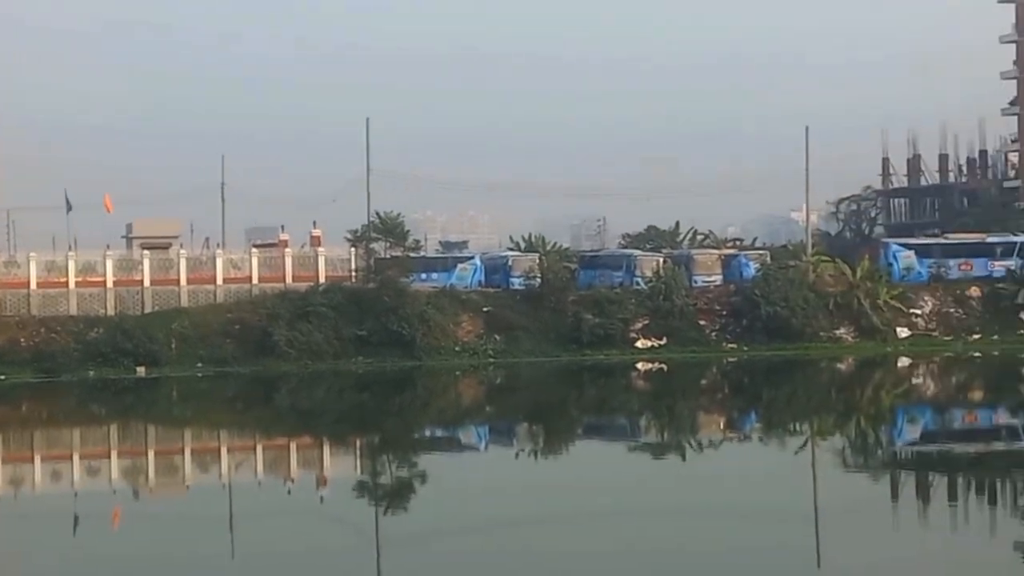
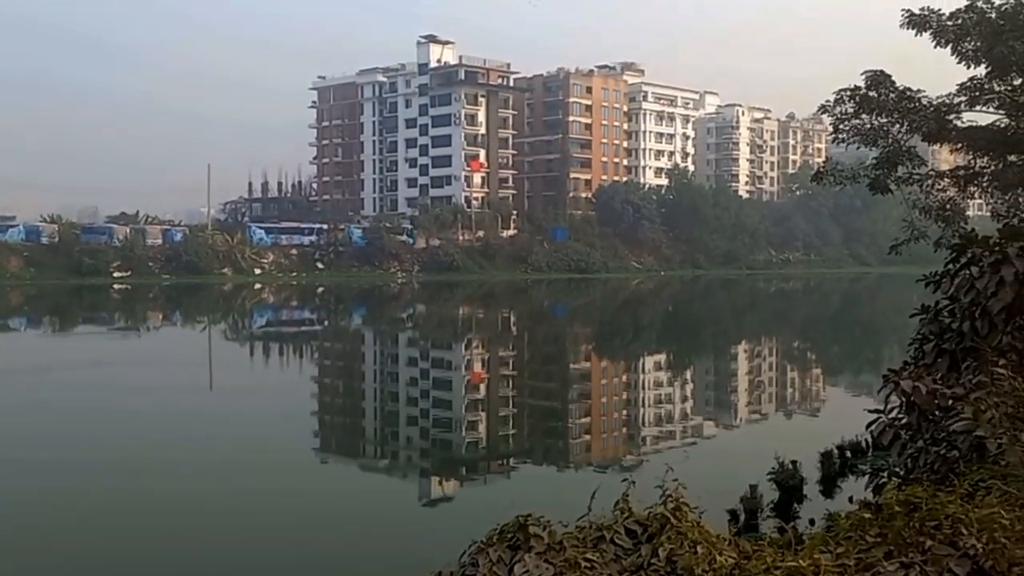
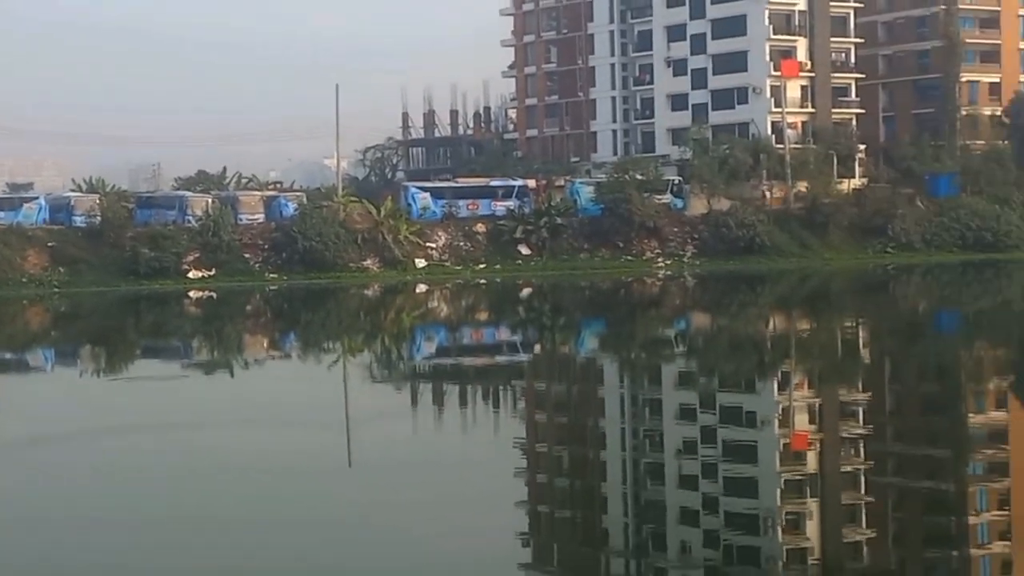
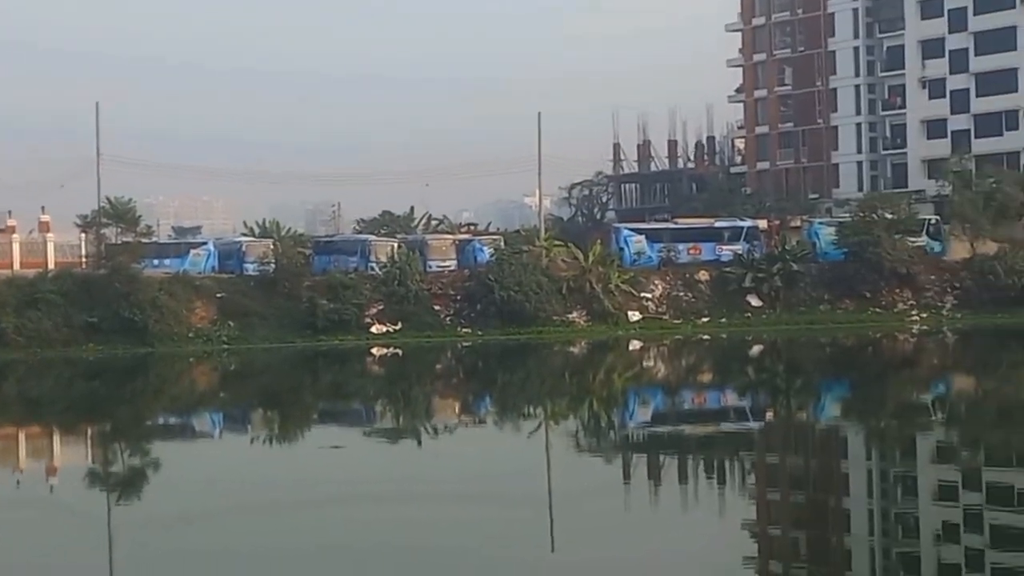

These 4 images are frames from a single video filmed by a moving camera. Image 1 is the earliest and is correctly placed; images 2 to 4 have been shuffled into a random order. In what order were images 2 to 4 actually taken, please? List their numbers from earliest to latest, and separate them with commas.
4, 3, 2
